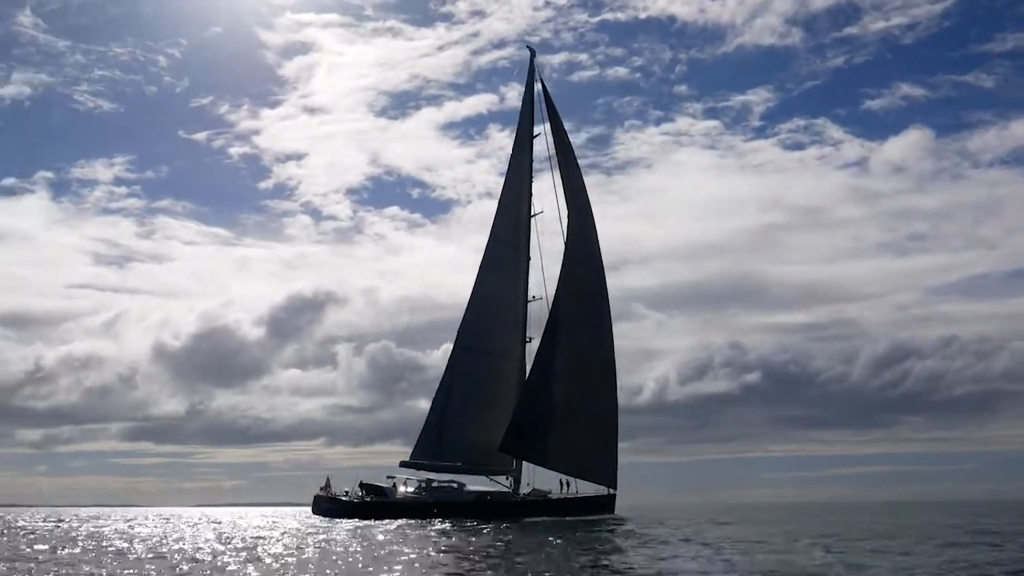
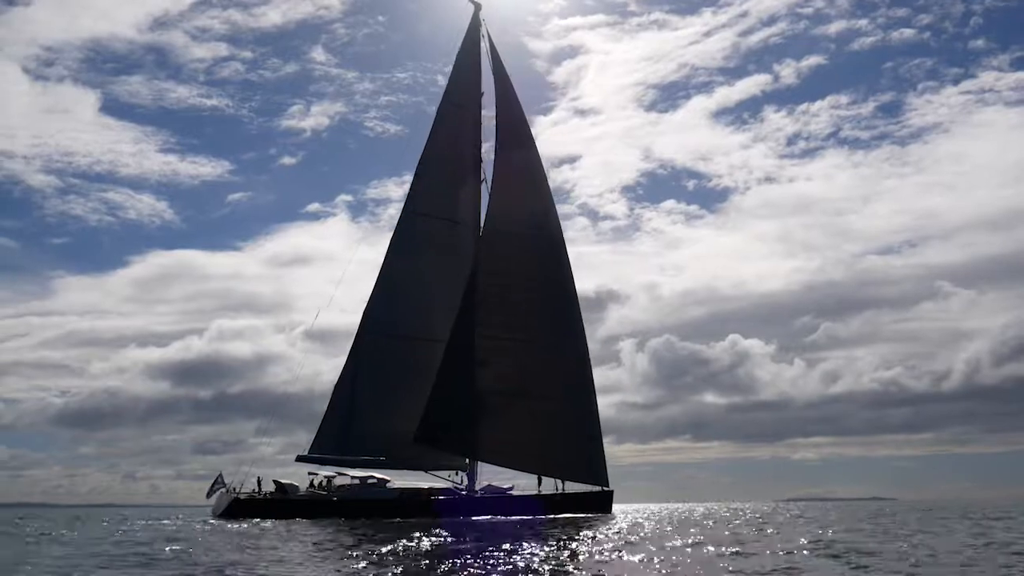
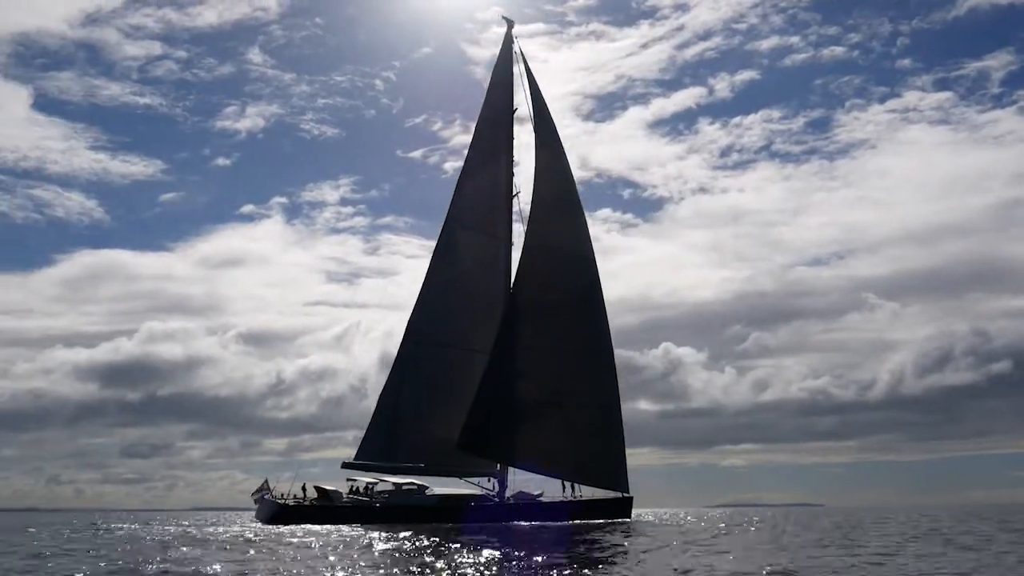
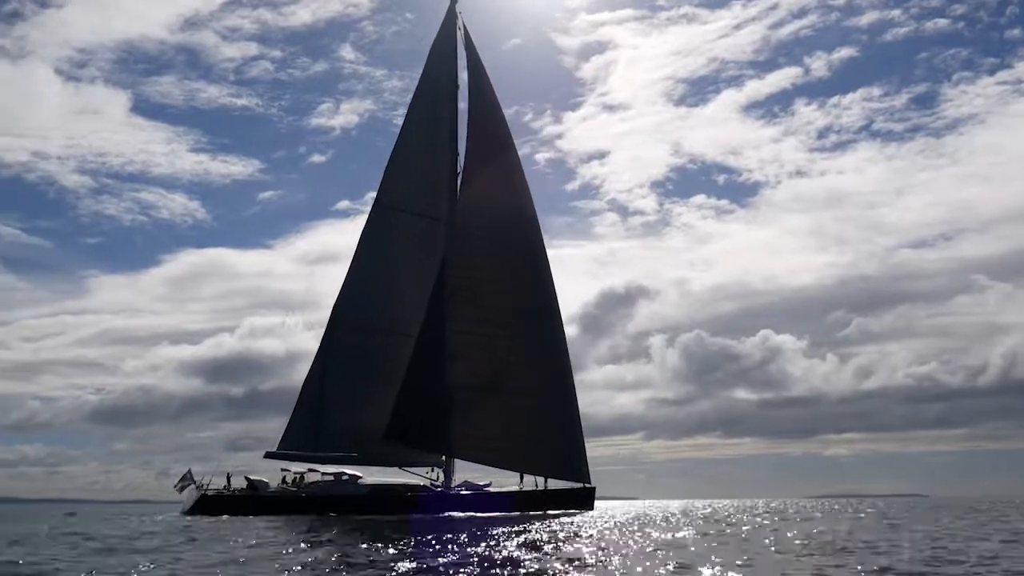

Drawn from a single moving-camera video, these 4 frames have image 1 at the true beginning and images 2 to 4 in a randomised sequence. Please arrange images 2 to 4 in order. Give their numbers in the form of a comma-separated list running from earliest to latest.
3, 2, 4
